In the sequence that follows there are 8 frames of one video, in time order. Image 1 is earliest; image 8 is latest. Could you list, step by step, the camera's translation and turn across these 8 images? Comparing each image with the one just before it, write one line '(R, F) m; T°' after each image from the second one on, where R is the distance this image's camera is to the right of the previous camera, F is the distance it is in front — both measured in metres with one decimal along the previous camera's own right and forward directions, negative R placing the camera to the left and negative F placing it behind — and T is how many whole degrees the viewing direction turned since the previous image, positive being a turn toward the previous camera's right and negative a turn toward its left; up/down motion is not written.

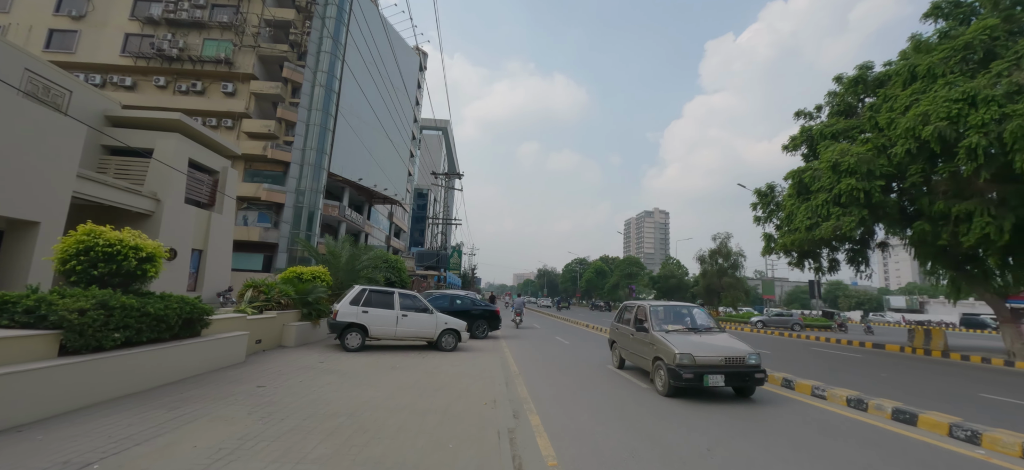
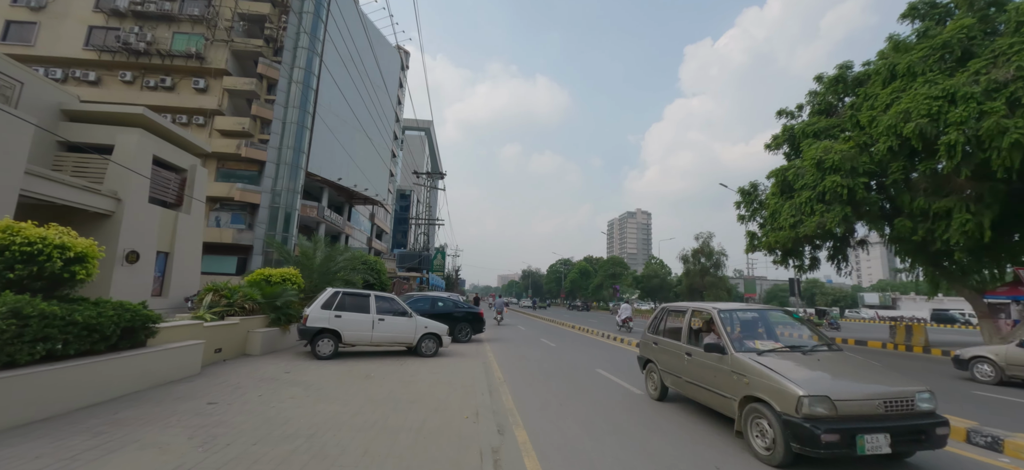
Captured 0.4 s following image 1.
(0.0, +0.5) m; +2°
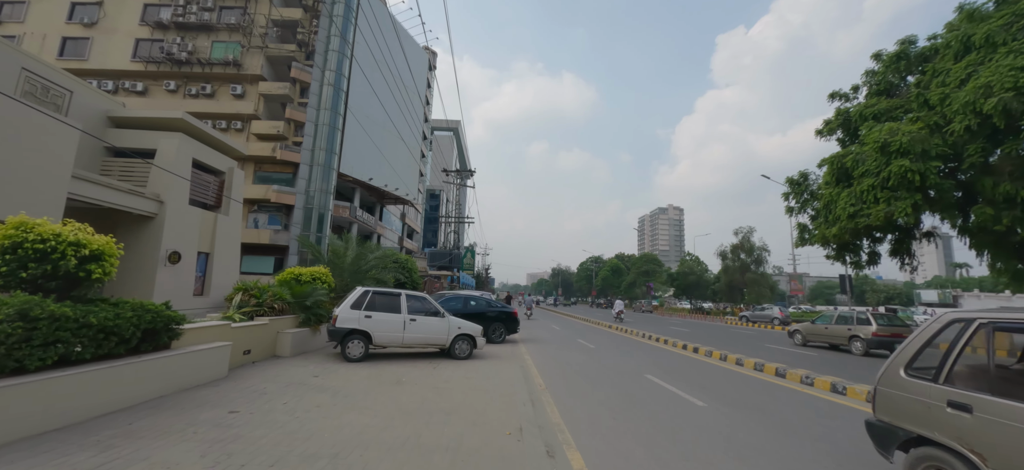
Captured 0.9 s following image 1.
(-0.2, +0.6) m; -4°
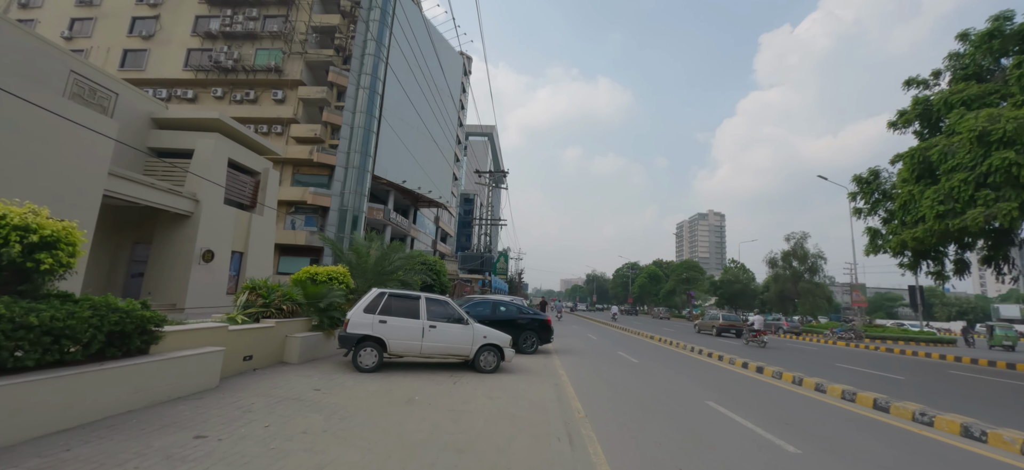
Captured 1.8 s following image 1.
(0.0, +1.0) m; -5°
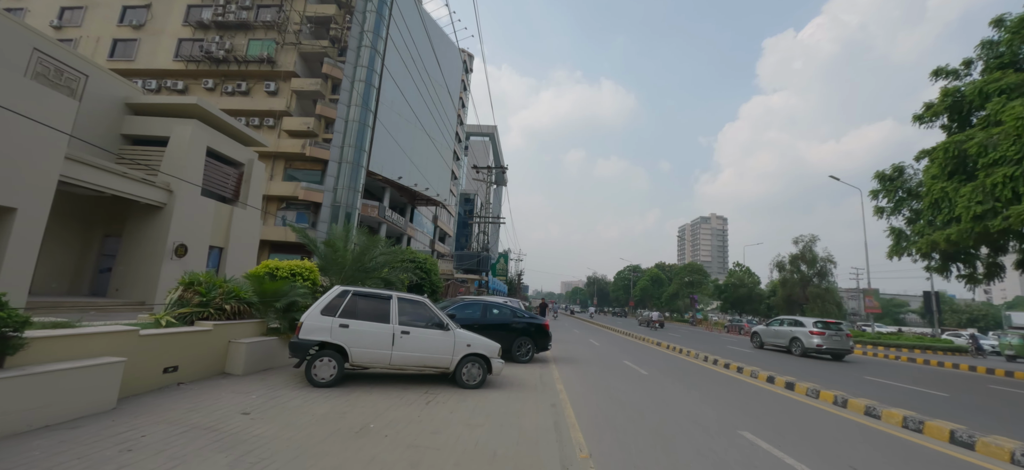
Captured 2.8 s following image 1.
(+0.2, +1.2) m; 0°
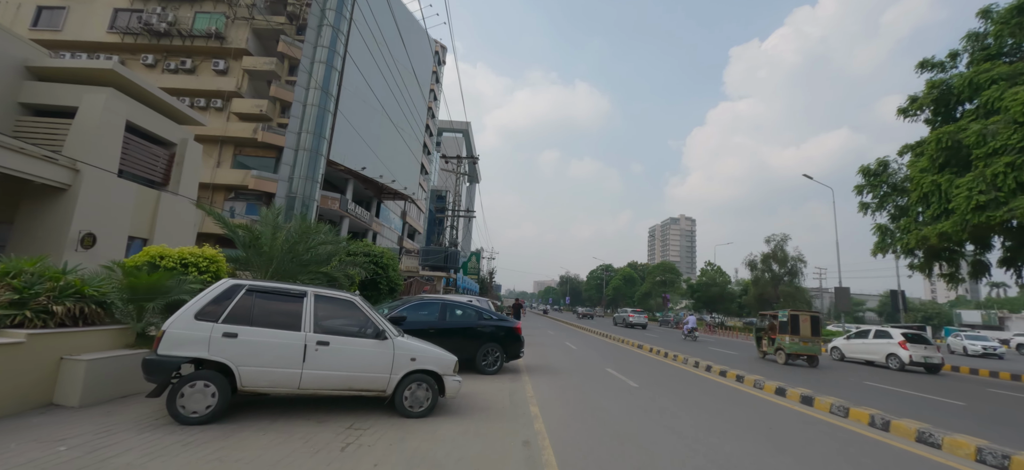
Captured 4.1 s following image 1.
(+0.2, +1.5) m; +4°
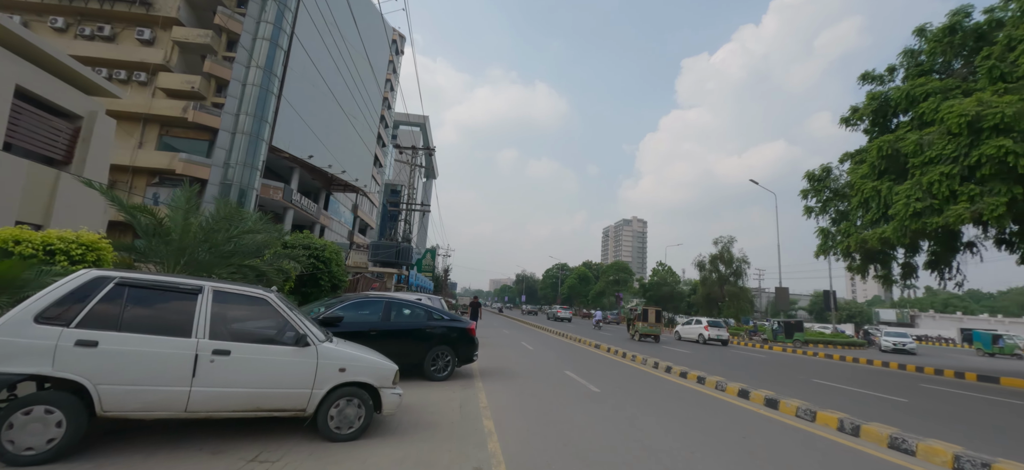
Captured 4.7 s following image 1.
(0.0, +0.7) m; +6°
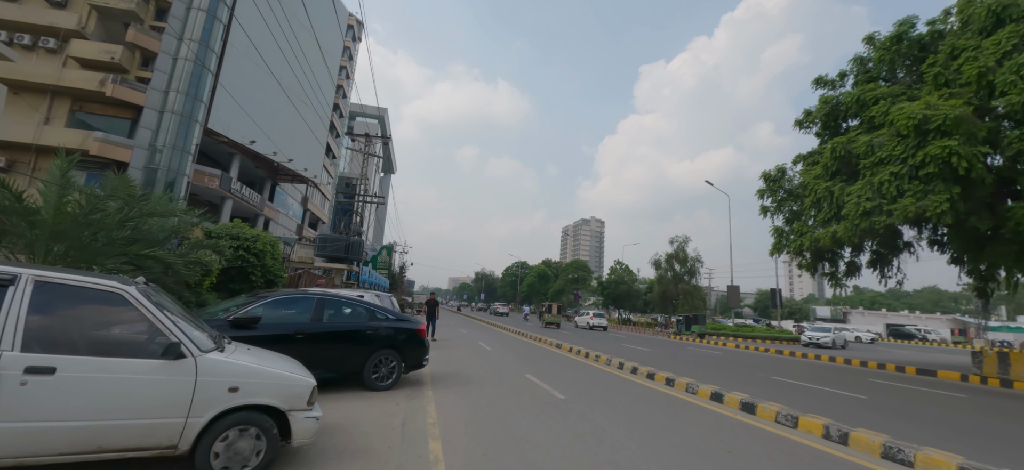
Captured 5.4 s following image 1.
(+0.1, +0.8) m; +6°
